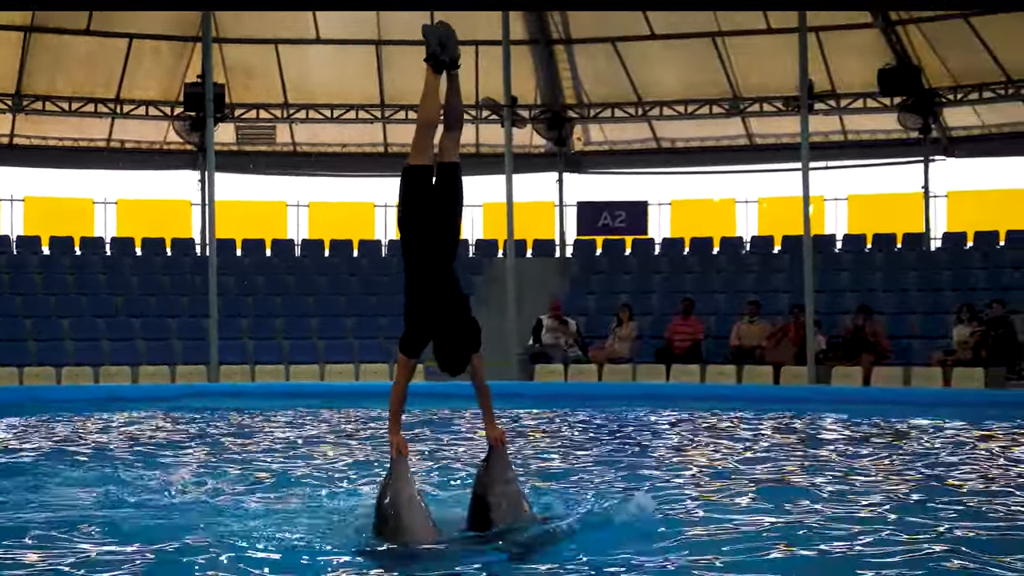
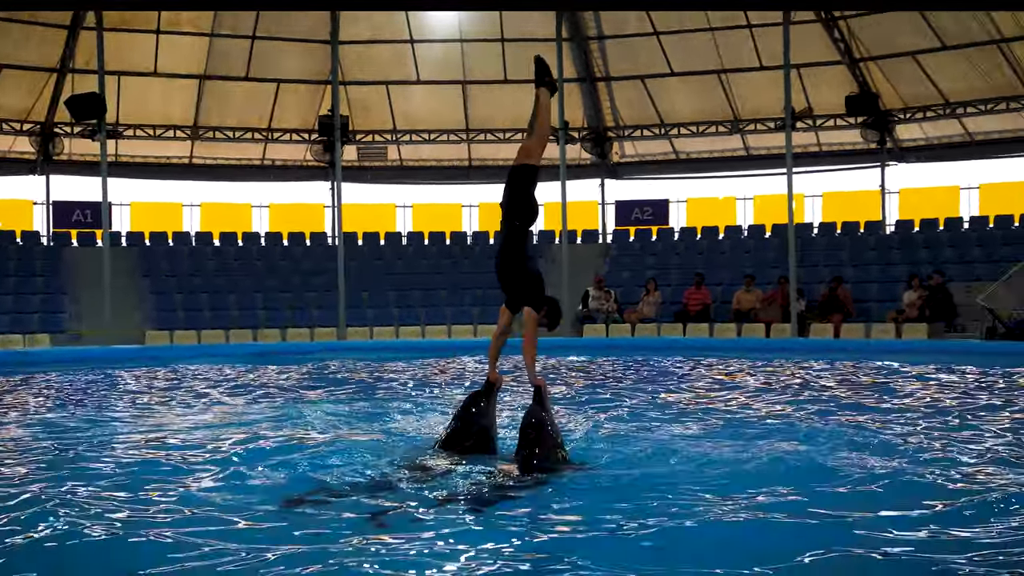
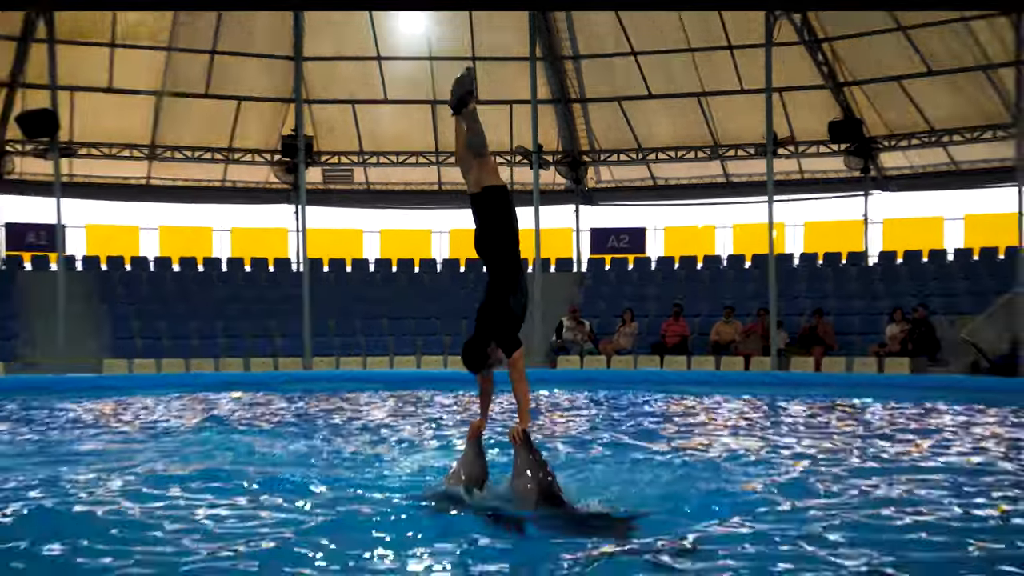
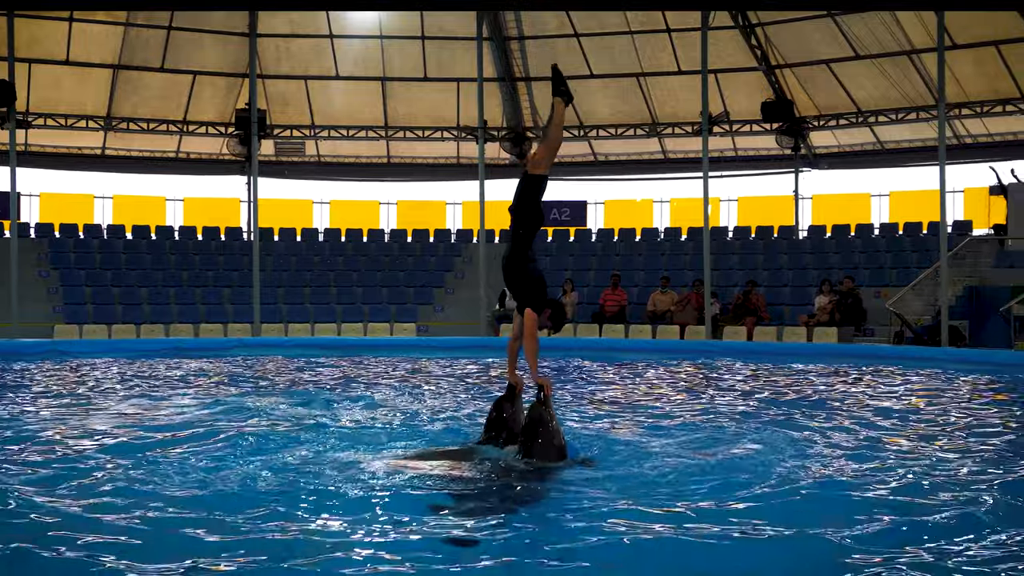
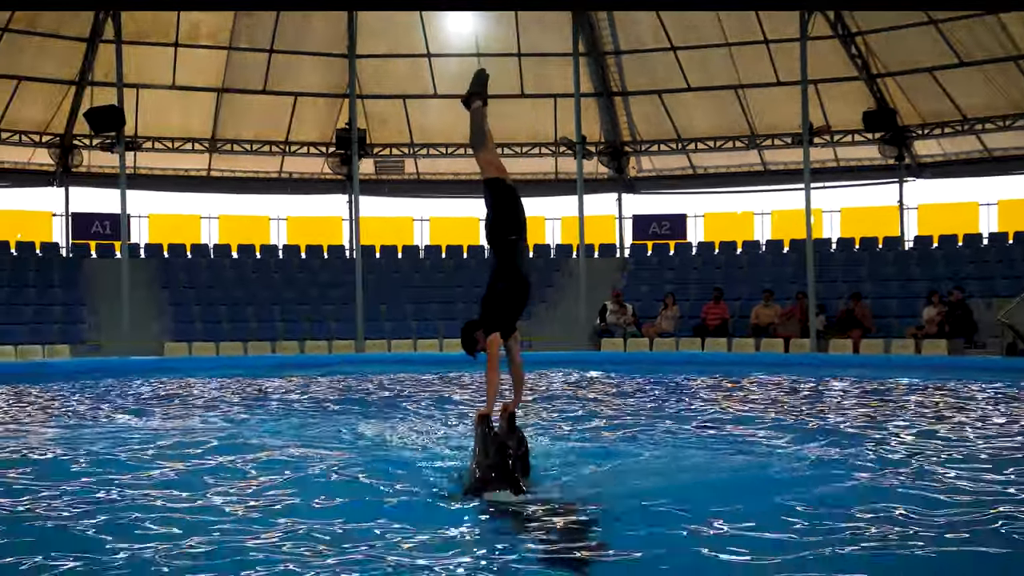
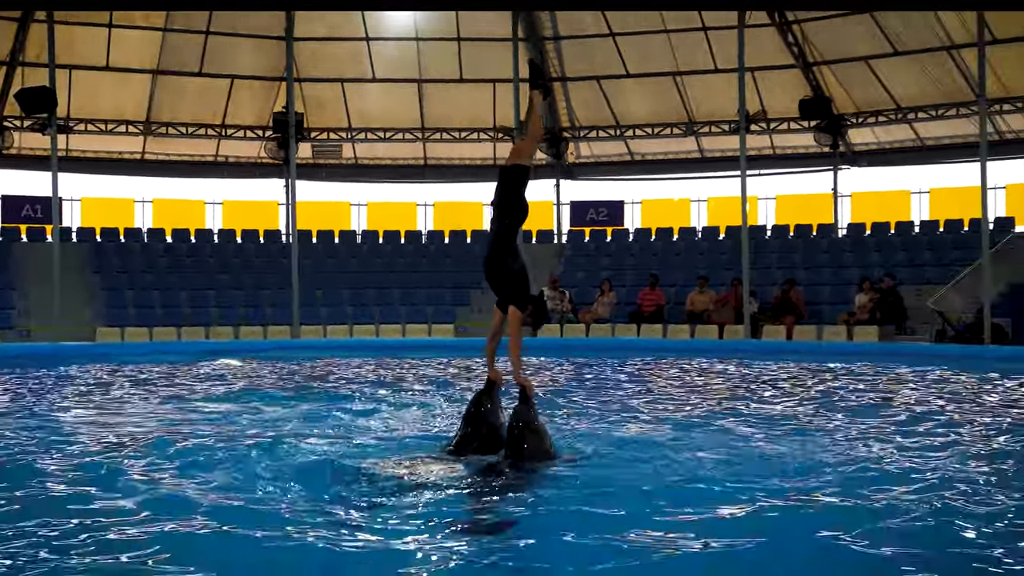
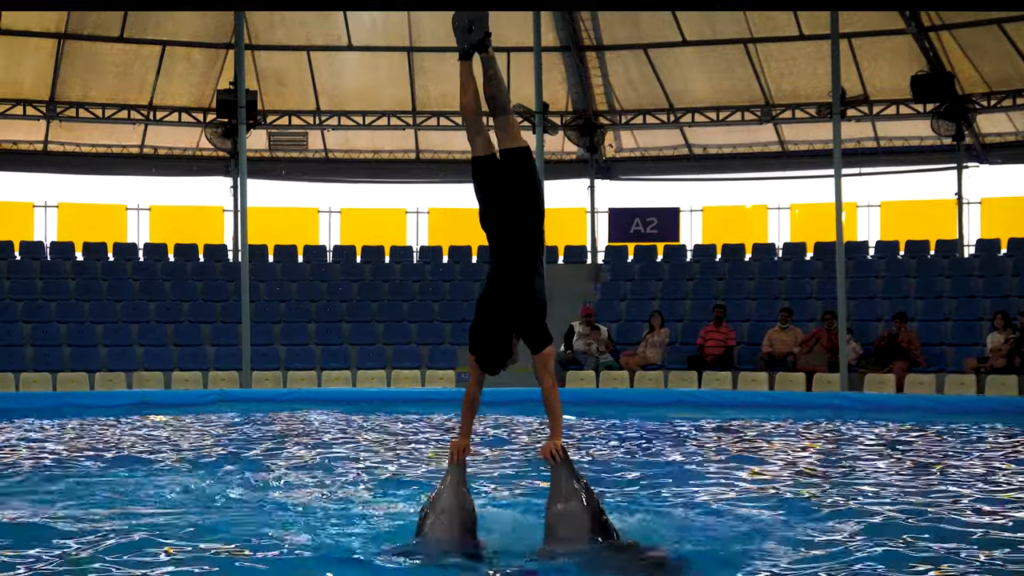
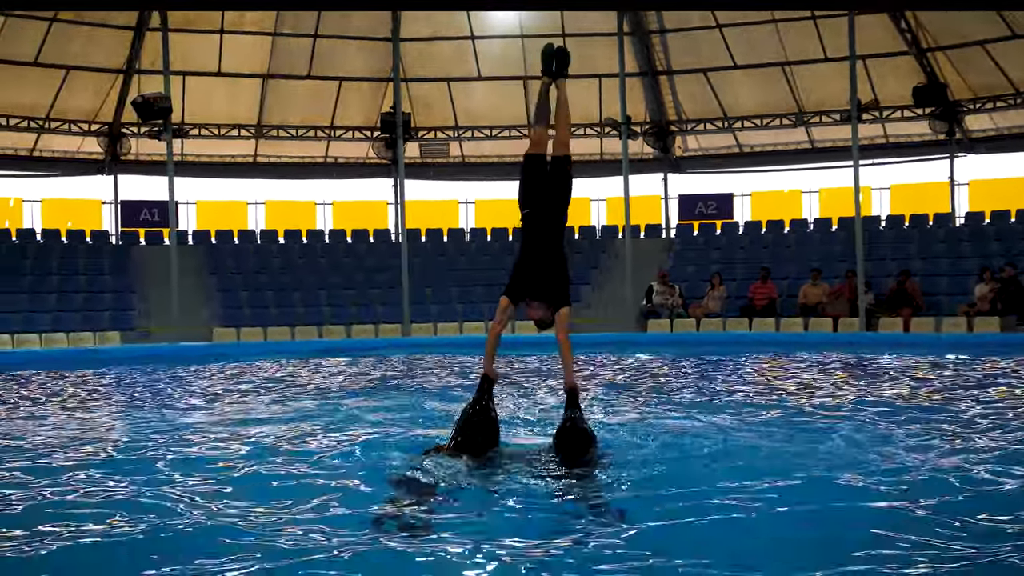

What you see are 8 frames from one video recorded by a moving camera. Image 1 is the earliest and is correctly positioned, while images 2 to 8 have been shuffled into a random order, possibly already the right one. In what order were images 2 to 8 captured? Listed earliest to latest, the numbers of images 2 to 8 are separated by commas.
7, 3, 5, 8, 2, 6, 4
